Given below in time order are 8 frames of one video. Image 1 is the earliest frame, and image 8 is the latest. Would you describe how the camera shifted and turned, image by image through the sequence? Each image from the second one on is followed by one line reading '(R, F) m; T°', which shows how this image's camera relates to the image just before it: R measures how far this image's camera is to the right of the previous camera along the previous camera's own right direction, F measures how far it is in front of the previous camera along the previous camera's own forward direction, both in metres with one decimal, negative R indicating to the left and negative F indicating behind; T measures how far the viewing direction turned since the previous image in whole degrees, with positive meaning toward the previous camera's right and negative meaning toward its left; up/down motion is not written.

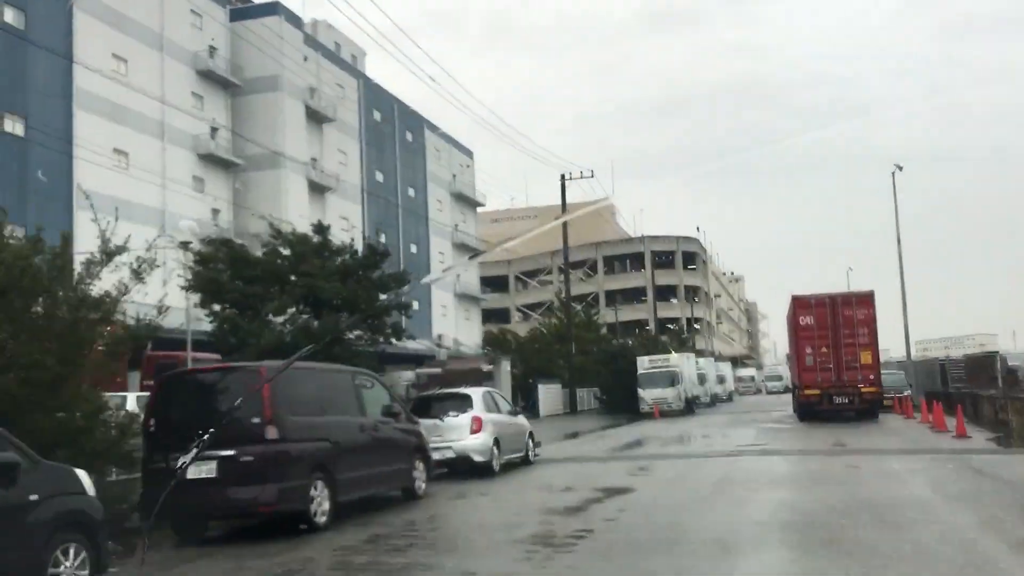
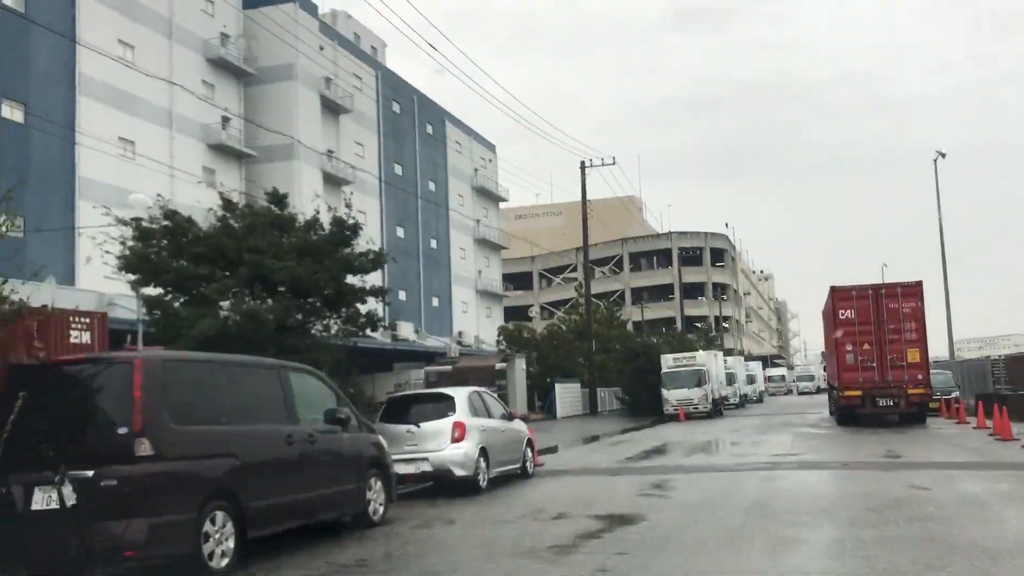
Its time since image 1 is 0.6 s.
(+0.5, +2.2) m; -2°
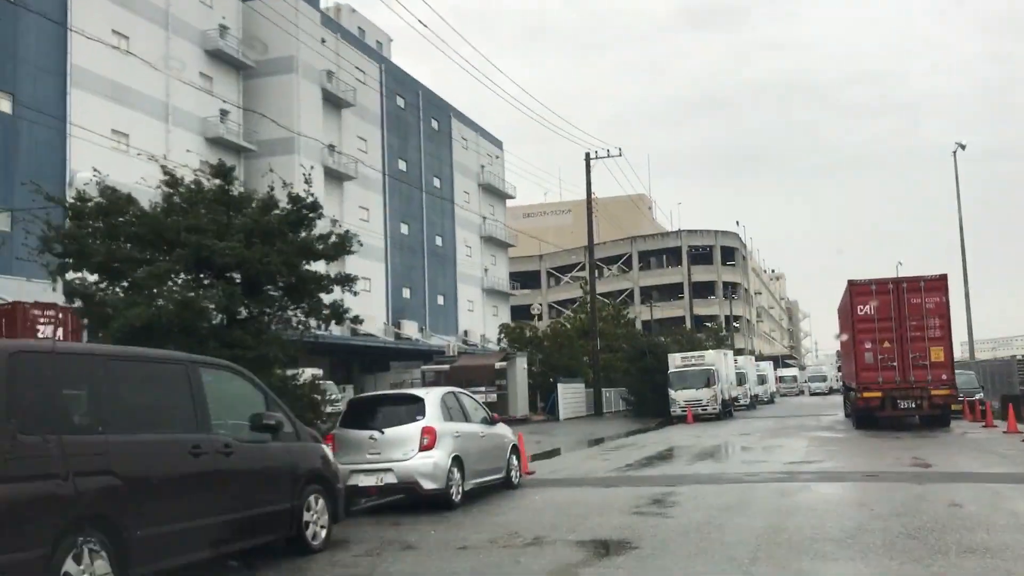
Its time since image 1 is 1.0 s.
(+0.4, +1.4) m; -1°
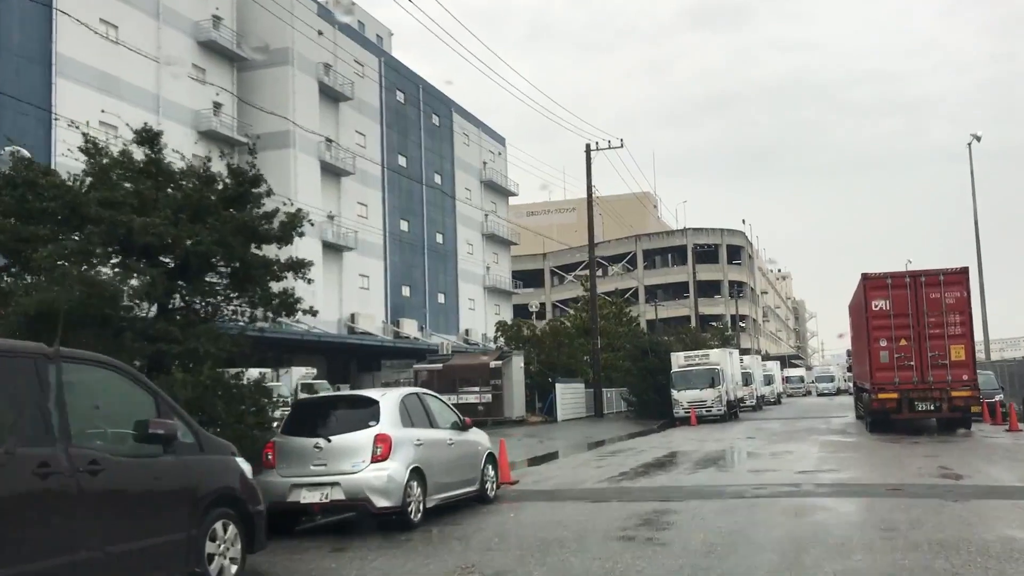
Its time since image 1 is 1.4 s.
(+0.4, +1.4) m; 0°
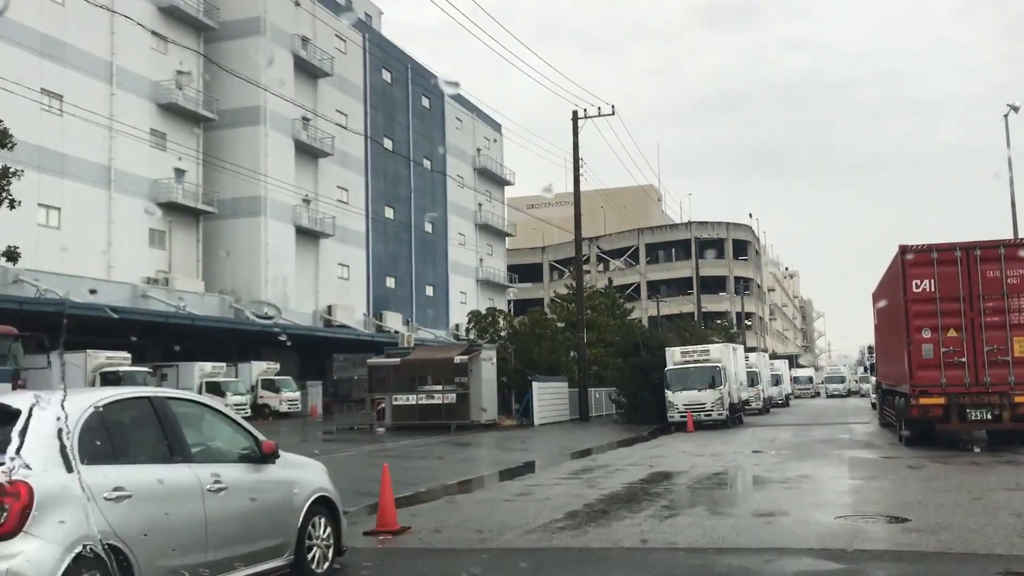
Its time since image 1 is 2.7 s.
(+1.1, +4.3) m; 0°
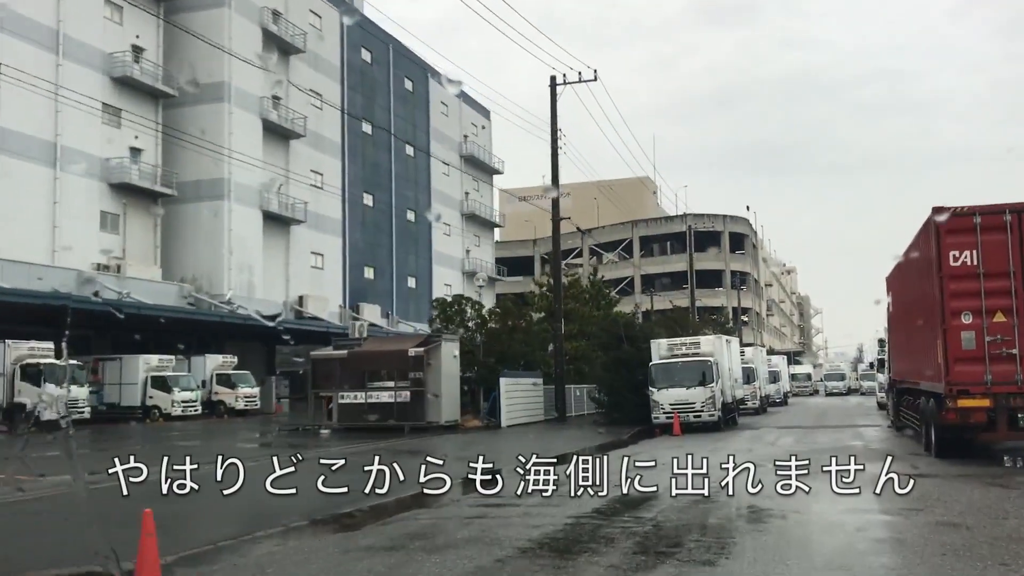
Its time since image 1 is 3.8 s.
(+0.9, +3.4) m; 0°
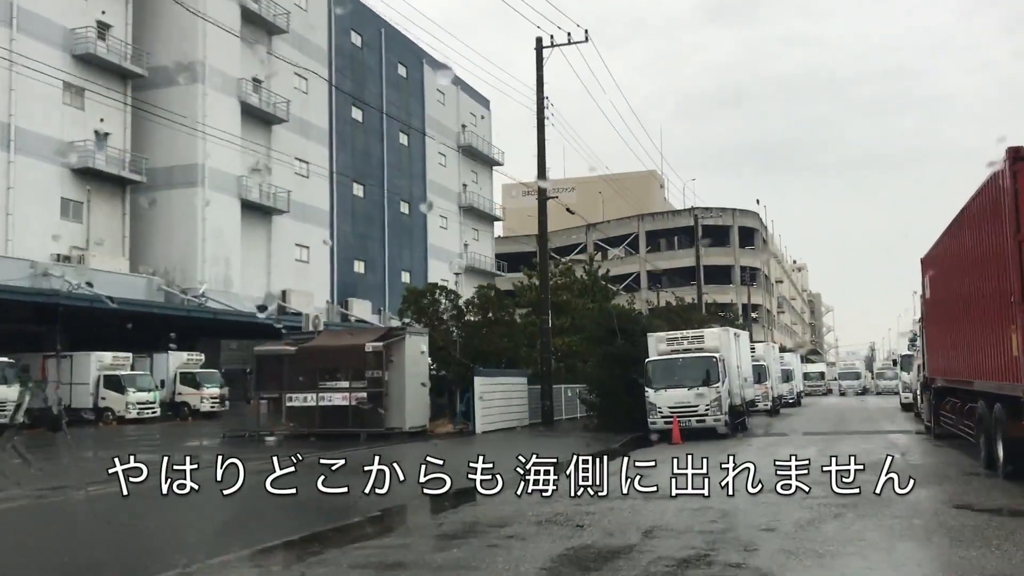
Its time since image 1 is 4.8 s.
(+0.8, +3.3) m; -1°
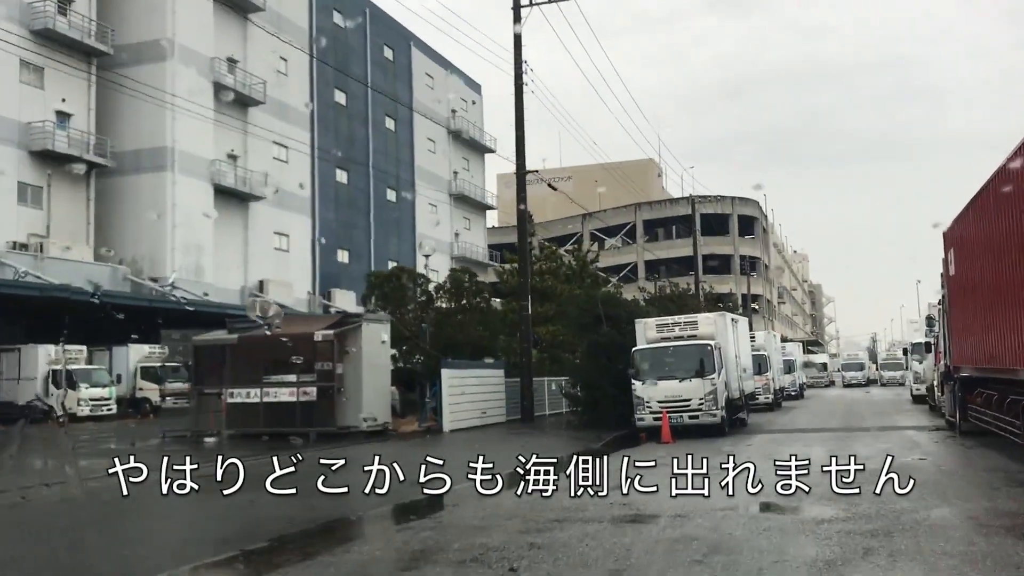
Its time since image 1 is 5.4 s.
(+0.6, +2.4) m; 0°
